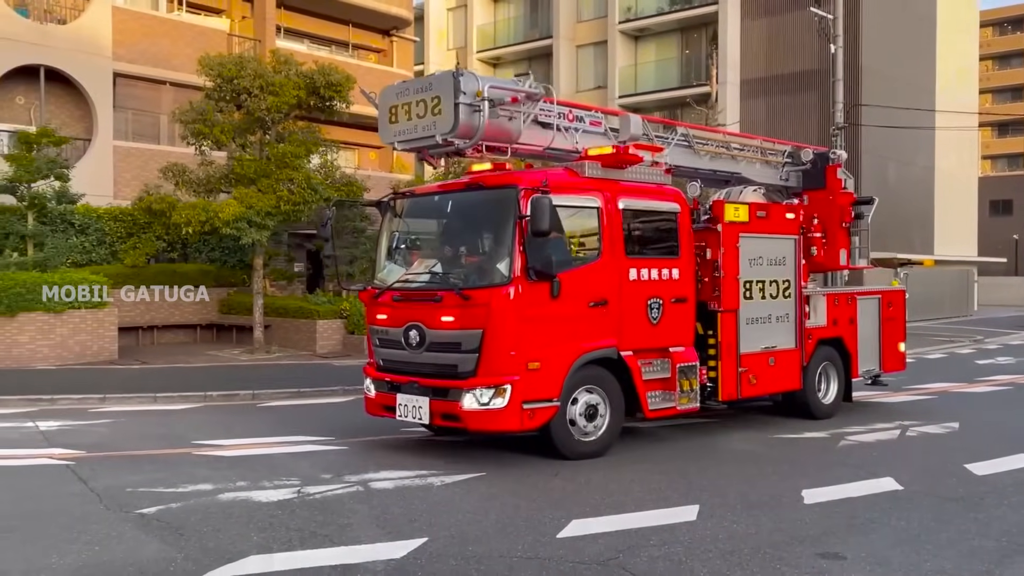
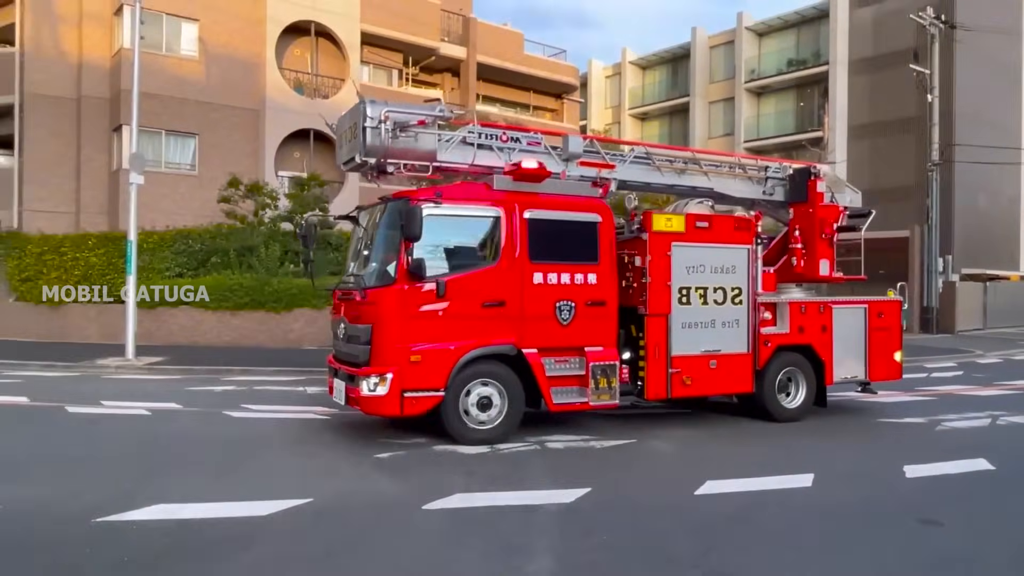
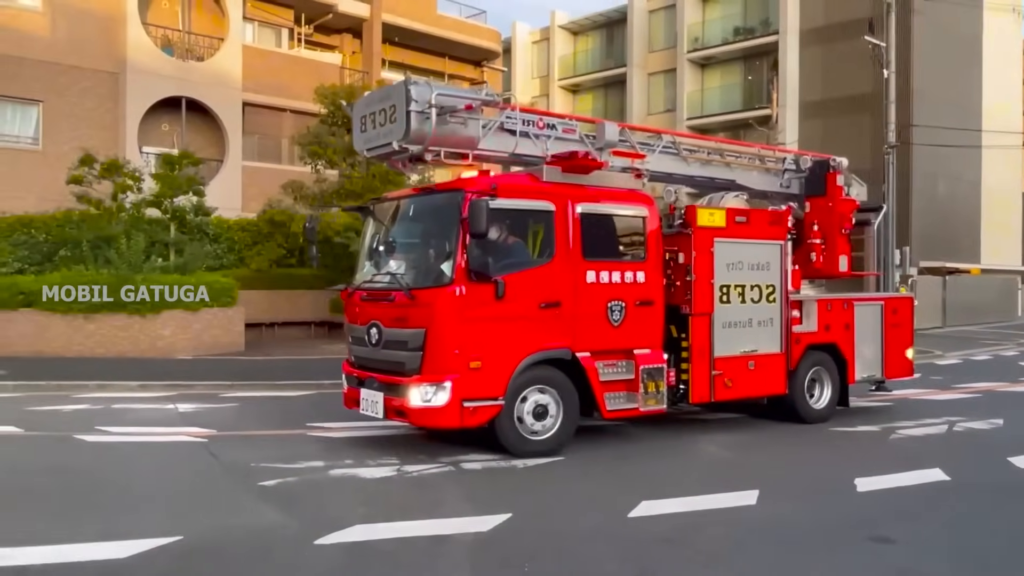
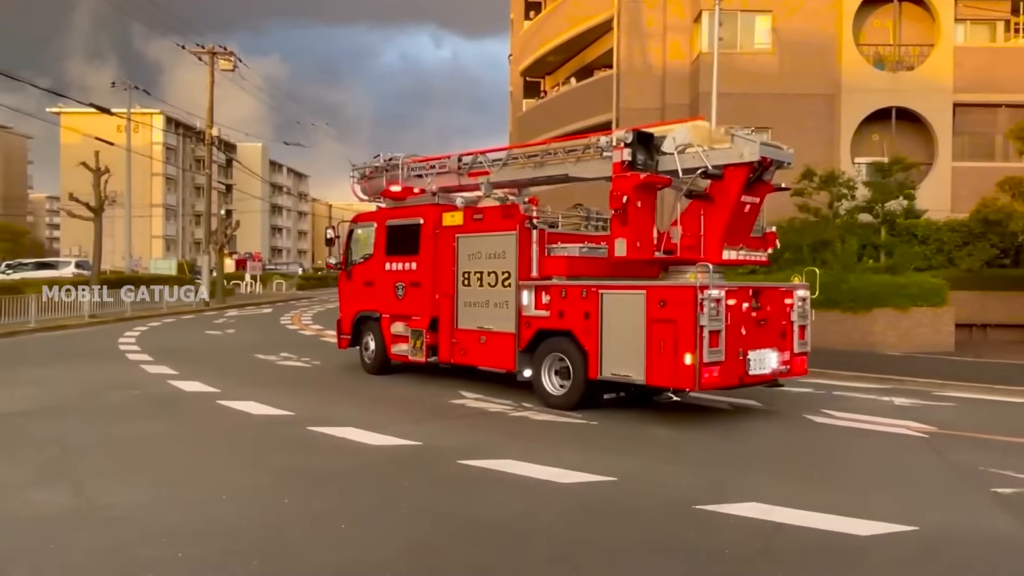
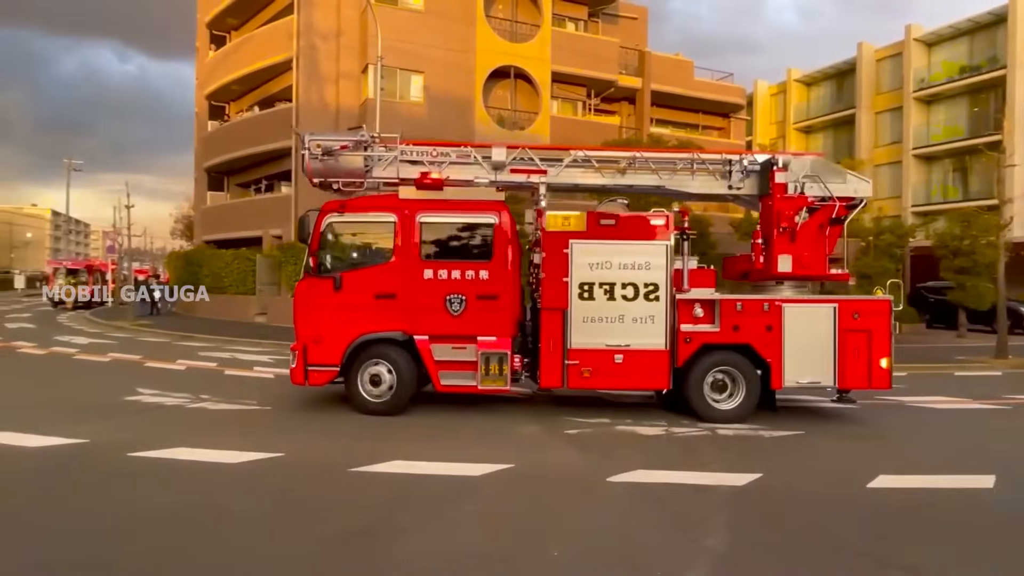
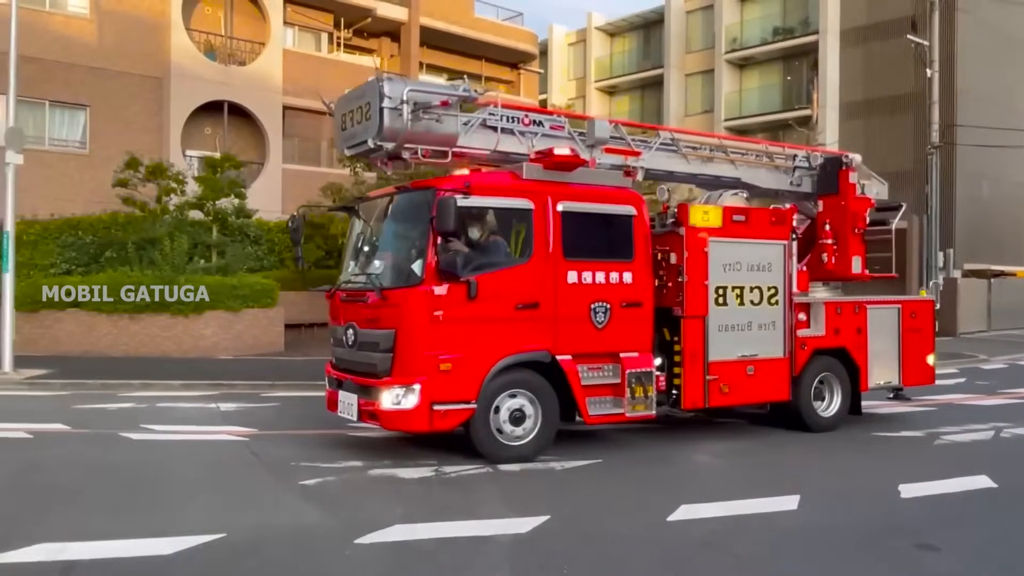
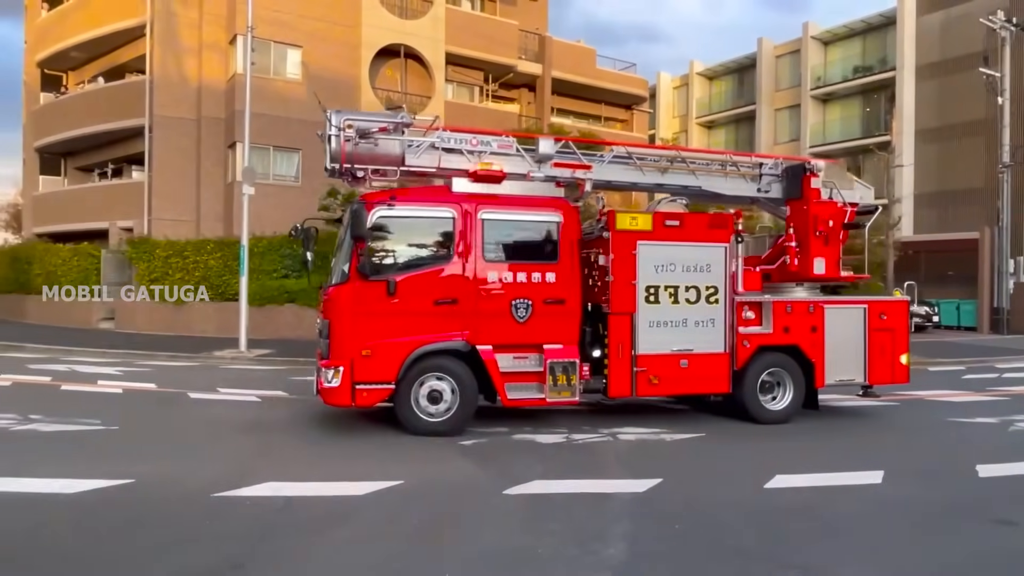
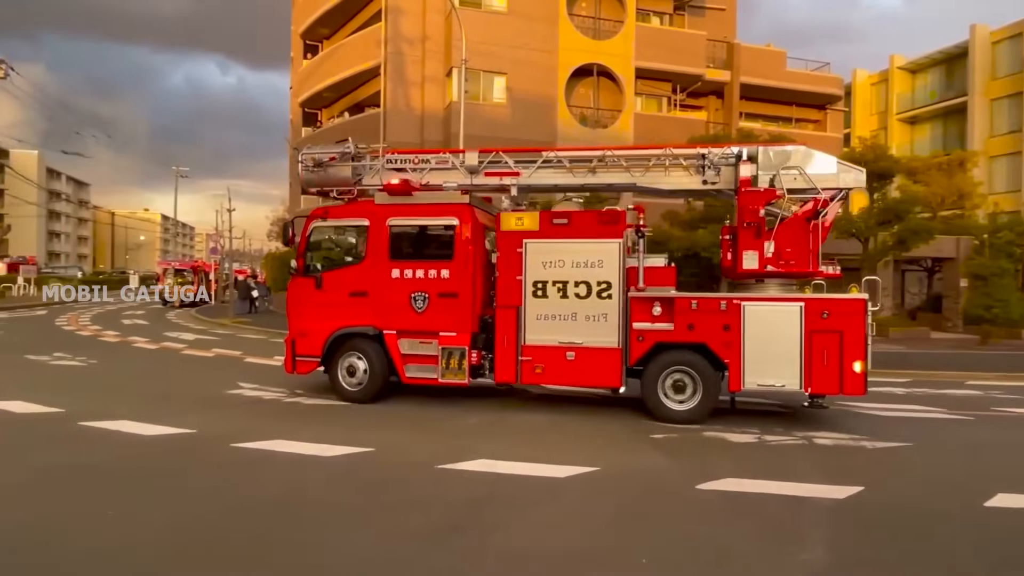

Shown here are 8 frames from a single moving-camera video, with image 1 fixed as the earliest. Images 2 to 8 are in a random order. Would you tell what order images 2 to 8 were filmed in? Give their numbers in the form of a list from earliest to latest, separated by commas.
3, 6, 2, 7, 5, 8, 4
